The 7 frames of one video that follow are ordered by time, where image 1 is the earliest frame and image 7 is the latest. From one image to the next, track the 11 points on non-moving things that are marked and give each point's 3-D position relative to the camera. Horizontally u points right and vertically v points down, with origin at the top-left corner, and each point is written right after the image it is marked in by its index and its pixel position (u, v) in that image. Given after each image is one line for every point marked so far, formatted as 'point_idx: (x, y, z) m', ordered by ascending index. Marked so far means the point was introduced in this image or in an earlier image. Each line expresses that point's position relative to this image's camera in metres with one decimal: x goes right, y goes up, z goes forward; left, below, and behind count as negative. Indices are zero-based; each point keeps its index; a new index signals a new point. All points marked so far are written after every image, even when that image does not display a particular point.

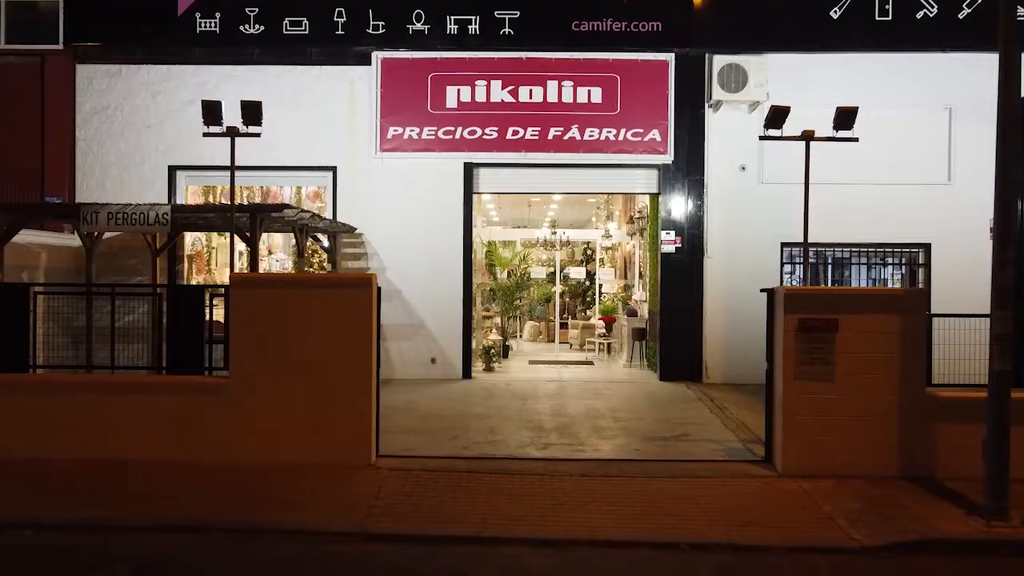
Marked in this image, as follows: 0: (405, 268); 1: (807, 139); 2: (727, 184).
0: (-1.3, +0.2, +10.1) m
1: (+2.3, +1.2, +6.3) m
2: (+2.6, +1.3, +10.0) m
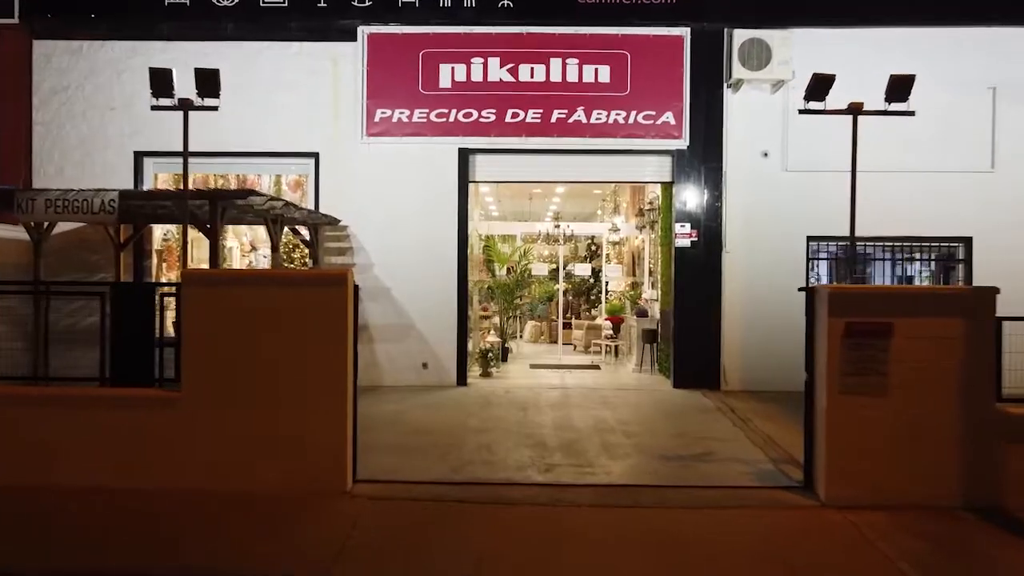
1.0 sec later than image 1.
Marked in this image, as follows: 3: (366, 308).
0: (-1.3, +0.3, +9.2) m
1: (+2.3, +1.2, +5.4) m
2: (+2.6, +1.3, +9.1) m
3: (-1.7, -0.2, +9.2) m
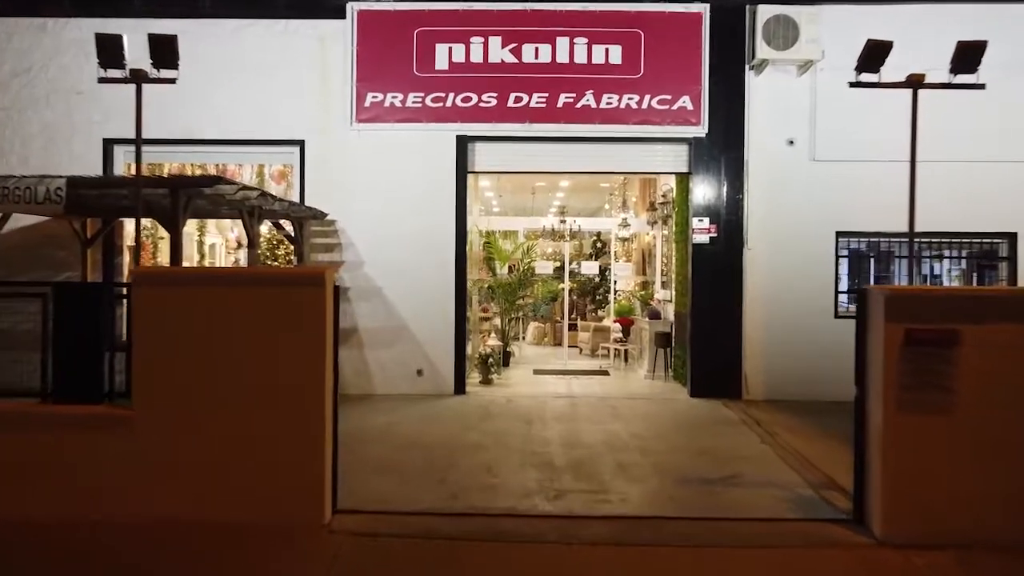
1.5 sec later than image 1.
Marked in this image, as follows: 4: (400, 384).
0: (-1.3, +0.3, +8.4) m
1: (+2.3, +1.2, +4.6) m
2: (+2.6, +1.3, +8.3) m
3: (-1.6, -0.2, +8.4) m
4: (-1.2, -1.0, +8.4) m
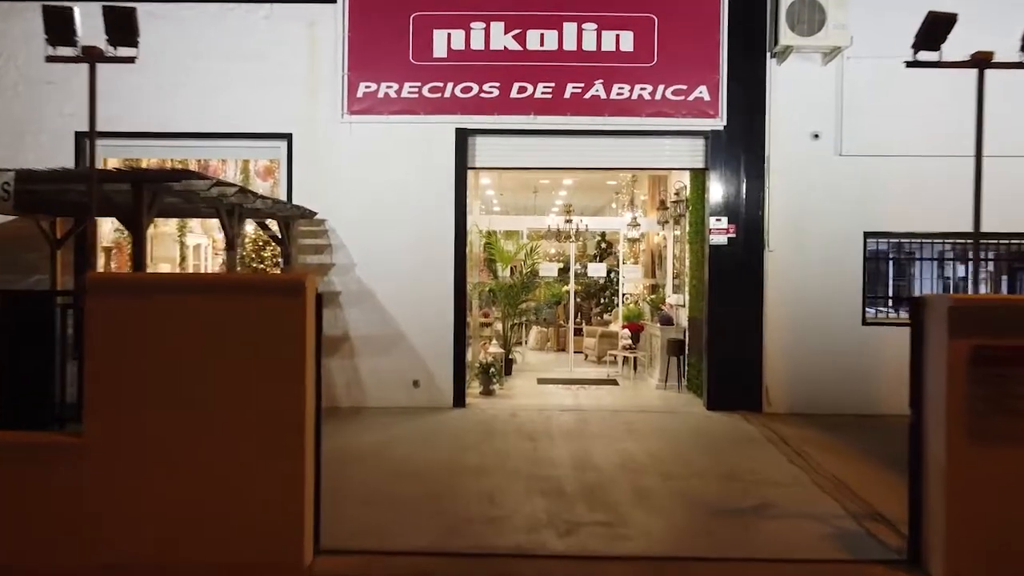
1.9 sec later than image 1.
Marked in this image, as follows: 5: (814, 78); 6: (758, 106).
0: (-1.3, +0.2, +7.8) m
1: (+2.3, +1.1, +4.0) m
2: (+2.7, +1.2, +7.7) m
3: (-1.6, -0.3, +7.8) m
4: (-1.1, -1.0, +7.9) m
5: (+2.9, +2.0, +7.7) m
6: (+2.3, +1.7, +7.7) m
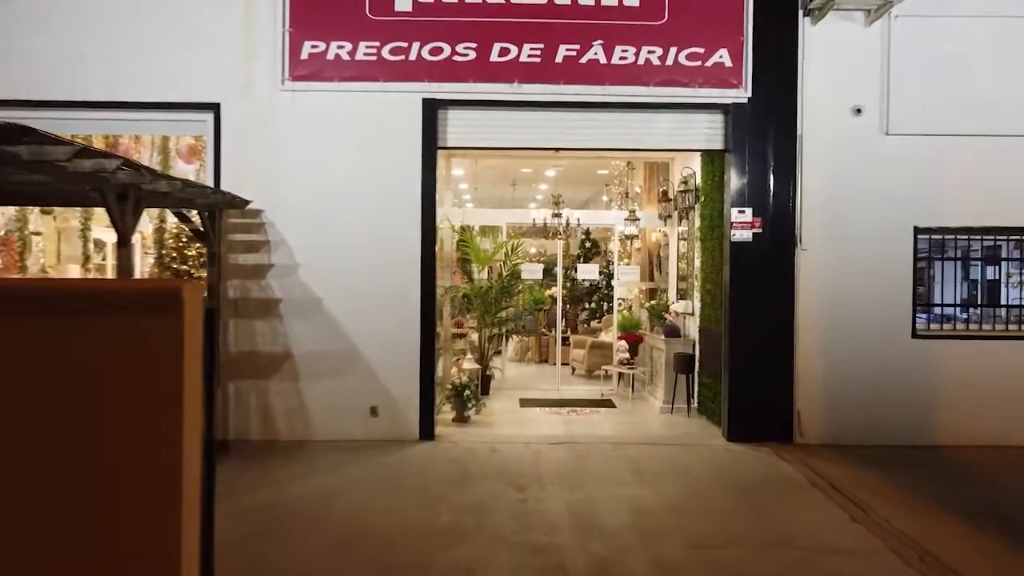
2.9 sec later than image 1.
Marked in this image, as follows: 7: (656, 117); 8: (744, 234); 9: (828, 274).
0: (-1.4, +0.2, +6.4) m
1: (+2.3, +1.1, +2.7) m
2: (+2.5, +1.2, +6.4) m
3: (-1.8, -0.3, +6.4) m
4: (-1.3, -1.1, +6.4) m
5: (+2.7, +2.0, +6.4) m
6: (+2.2, +1.7, +6.4) m
7: (+1.2, +1.4, +6.6) m
8: (+1.8, +0.4, +6.4) m
9: (+2.5, +0.1, +6.4) m
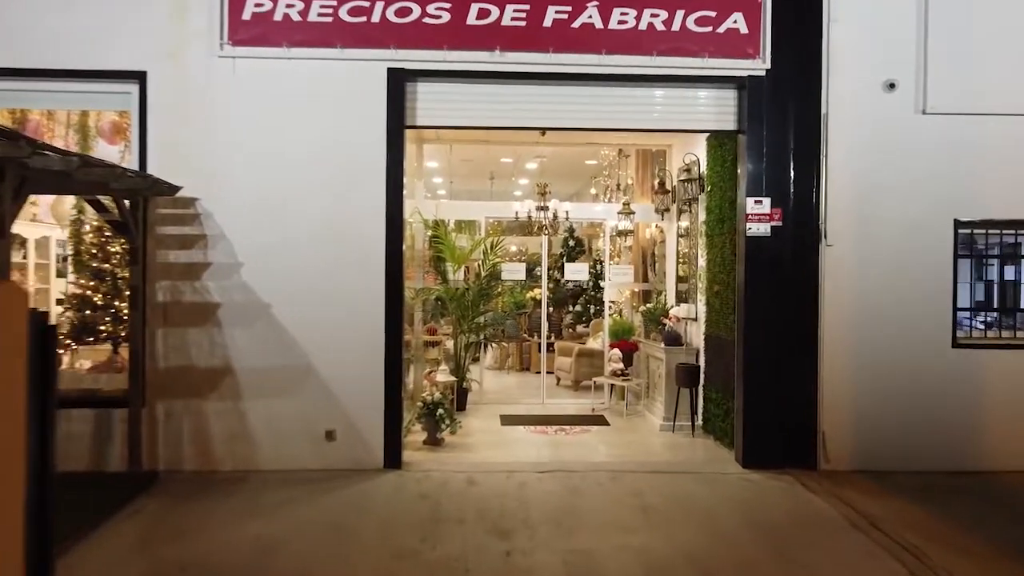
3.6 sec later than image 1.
0: (-1.6, +0.2, +5.4) m
1: (+2.3, +1.1, +1.9) m
2: (+2.4, +1.2, +5.6) m
3: (-1.9, -0.3, +5.4) m
4: (-1.4, -1.1, +5.4) m
5: (+2.6, +1.9, +5.6) m
6: (+2.1, +1.7, +5.6) m
7: (+1.0, +1.4, +5.7) m
8: (+1.7, +0.4, +5.6) m
9: (+2.4, +0.1, +5.6) m
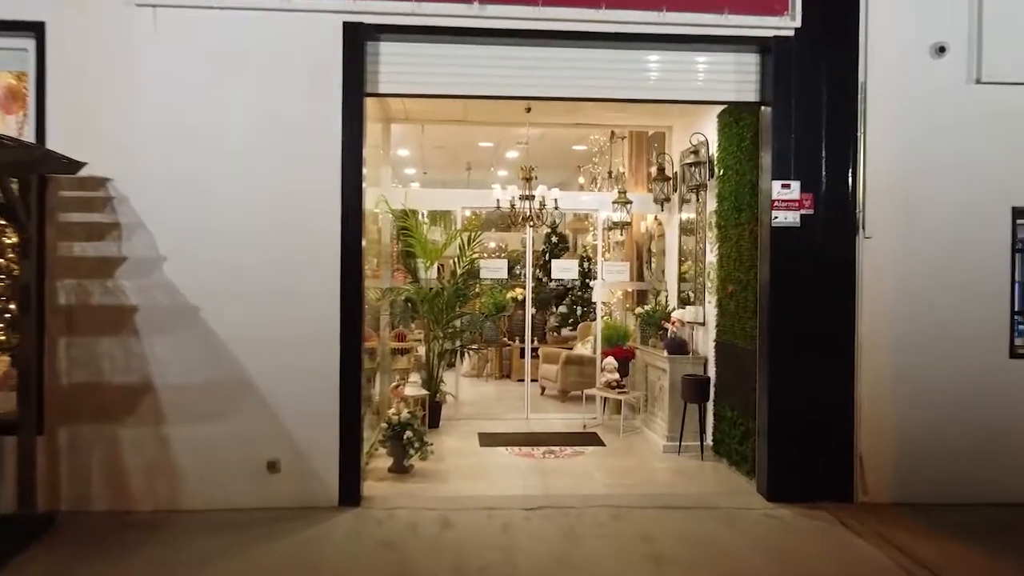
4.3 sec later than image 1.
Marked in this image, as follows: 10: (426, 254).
0: (-1.7, +0.2, +4.5) m
1: (+2.3, +1.1, +1.0) m
2: (+2.3, +1.2, +4.7) m
3: (-2.0, -0.3, +4.4) m
4: (-1.5, -1.1, +4.5) m
5: (+2.5, +1.9, +4.8) m
6: (+1.9, +1.7, +4.7) m
7: (+0.9, +1.4, +4.8) m
8: (+1.6, +0.4, +4.7) m
9: (+2.3, +0.1, +4.8) m
10: (-0.7, +0.3, +6.7) m
